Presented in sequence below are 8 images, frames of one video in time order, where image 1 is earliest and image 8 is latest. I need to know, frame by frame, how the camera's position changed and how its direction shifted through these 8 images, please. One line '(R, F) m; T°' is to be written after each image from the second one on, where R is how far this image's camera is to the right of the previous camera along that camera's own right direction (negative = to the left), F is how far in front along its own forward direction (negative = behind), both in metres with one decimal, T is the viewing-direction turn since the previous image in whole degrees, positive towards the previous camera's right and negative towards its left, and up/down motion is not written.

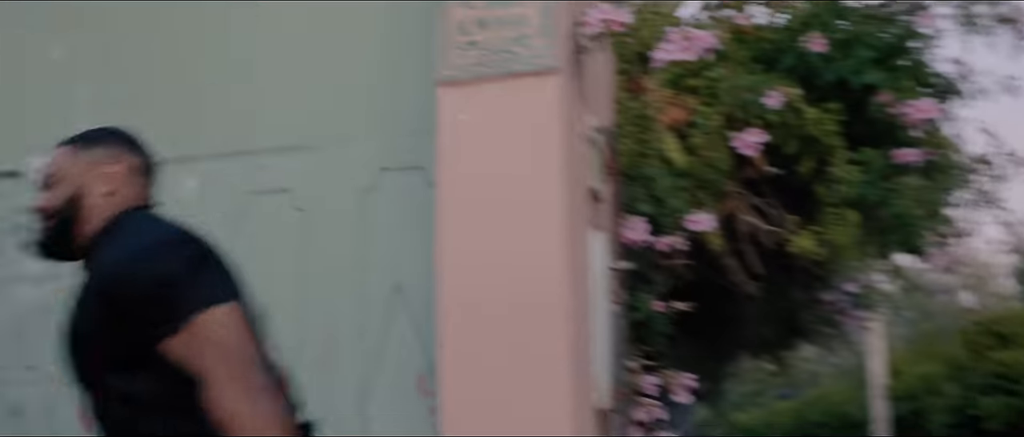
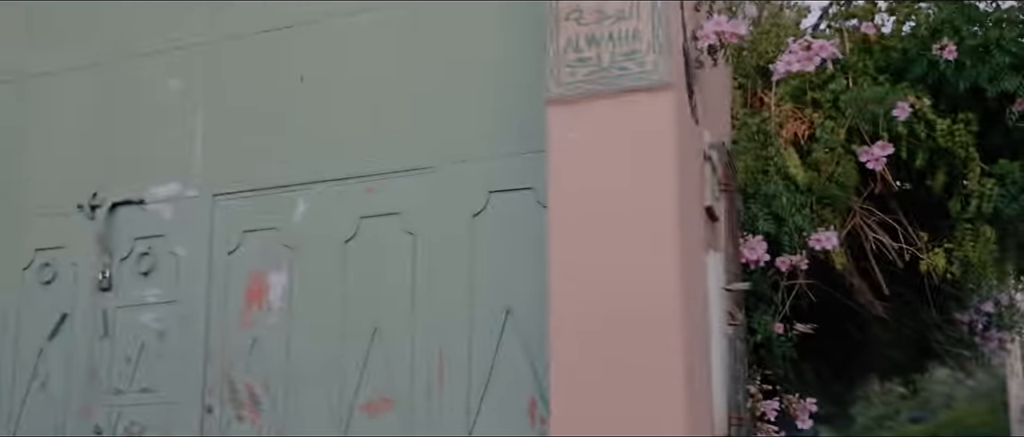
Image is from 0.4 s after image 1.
(0.0, +0.1) m; -6°
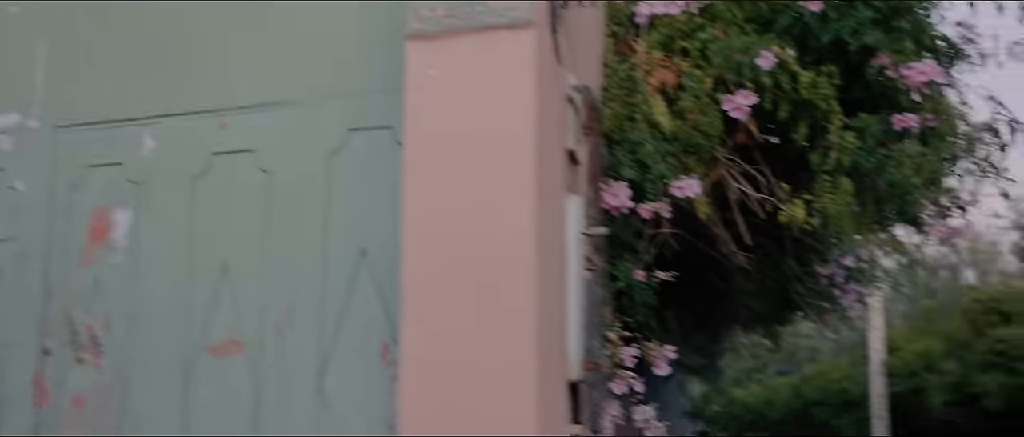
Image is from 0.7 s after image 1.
(+0.2, +0.1) m; +6°
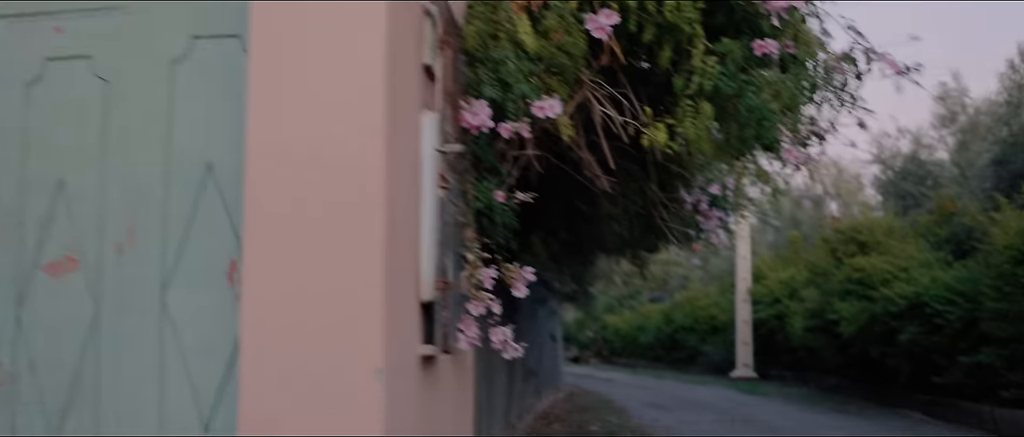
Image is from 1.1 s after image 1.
(+0.1, +0.1) m; +7°
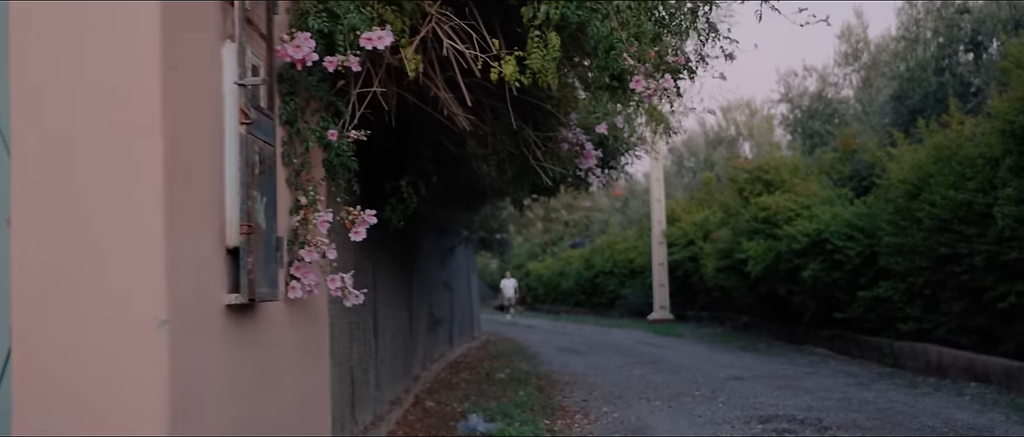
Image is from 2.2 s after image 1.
(+0.5, +0.2) m; +4°
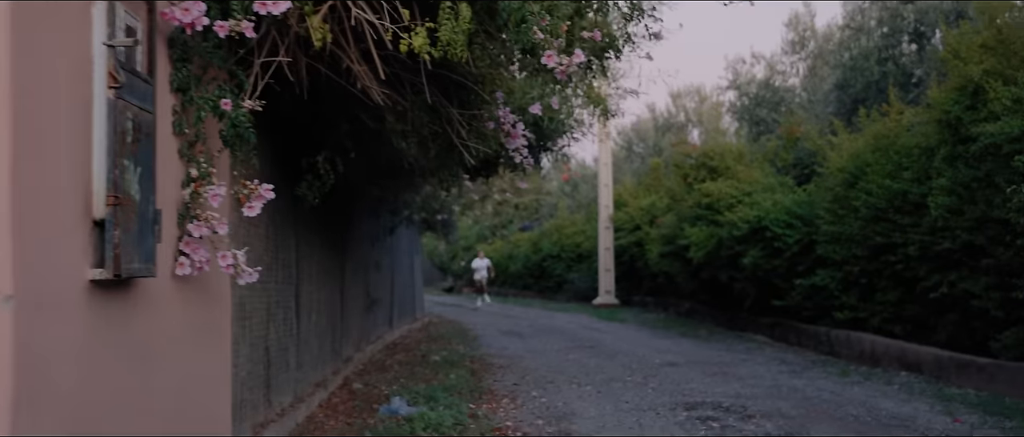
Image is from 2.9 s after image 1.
(+0.2, +0.2) m; +3°
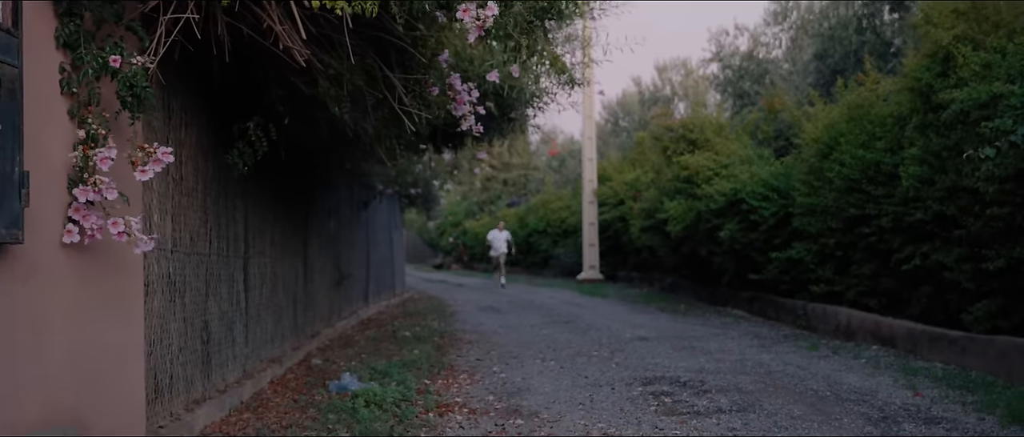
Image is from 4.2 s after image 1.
(+0.4, +0.2) m; 0°
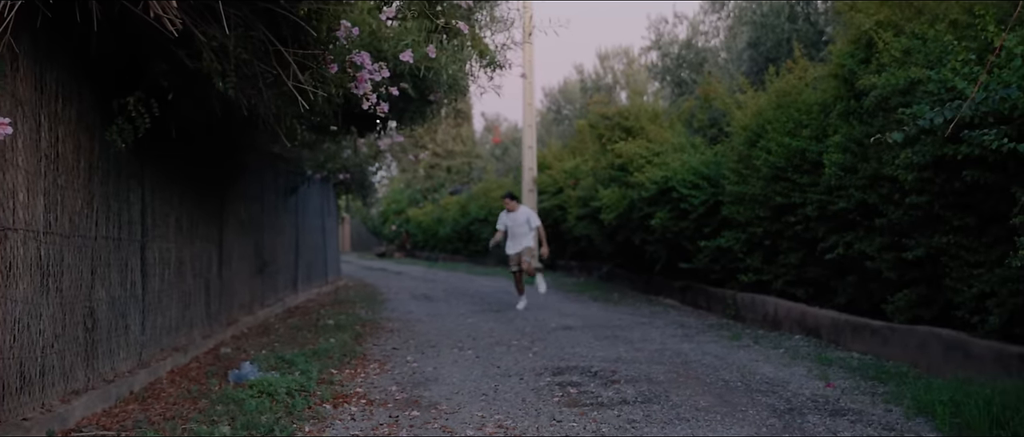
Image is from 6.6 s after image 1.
(+0.3, +0.2) m; +3°
